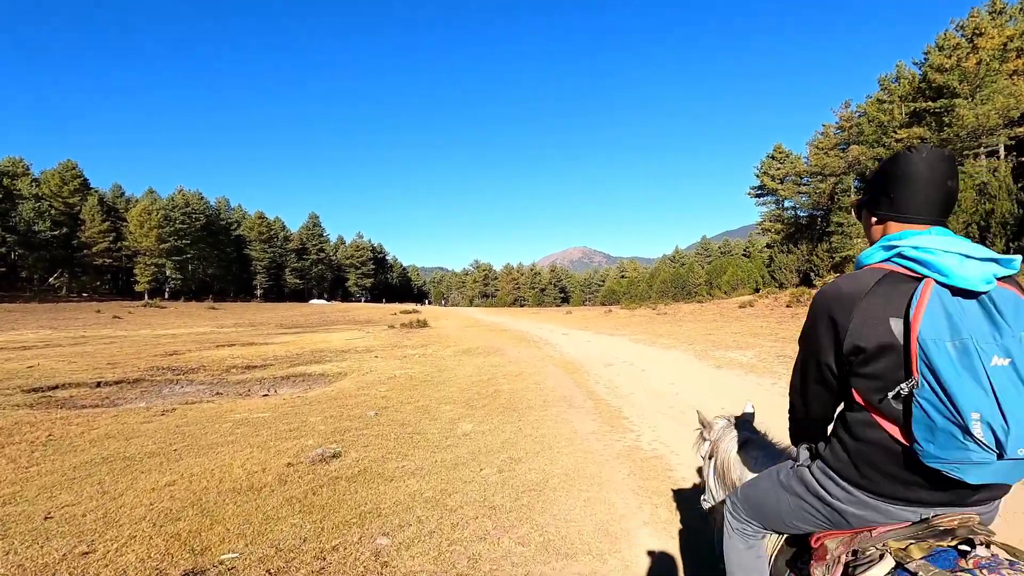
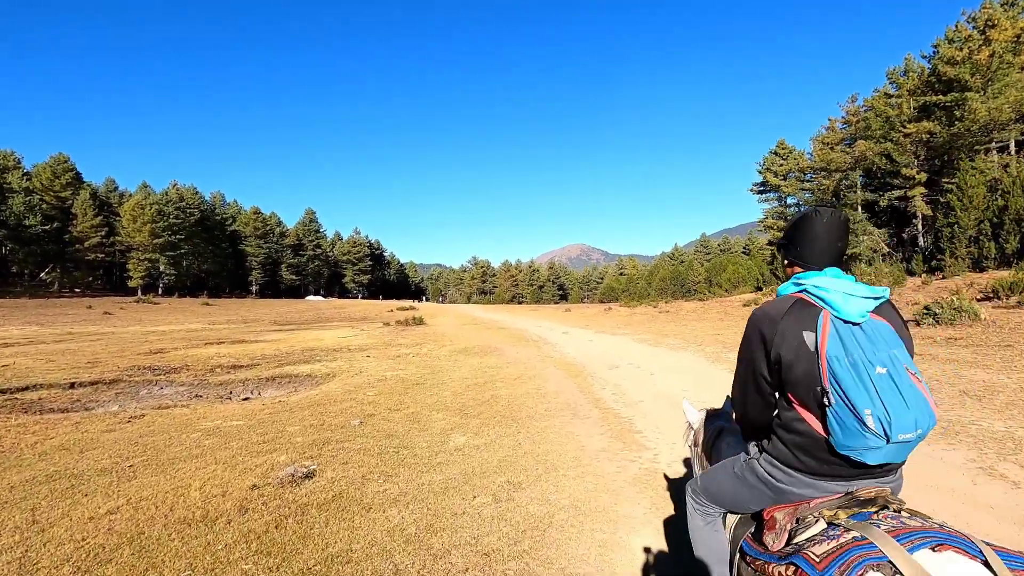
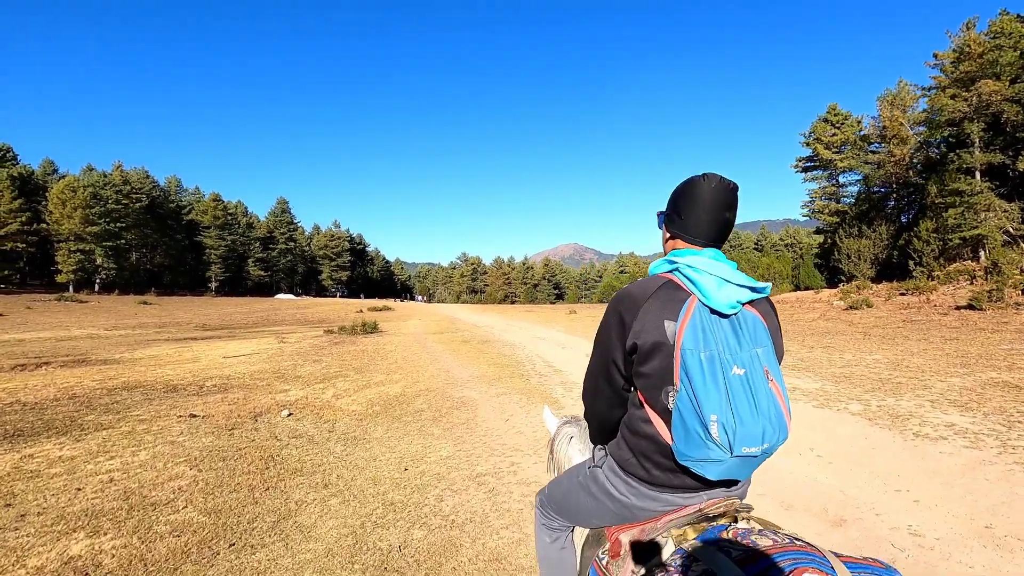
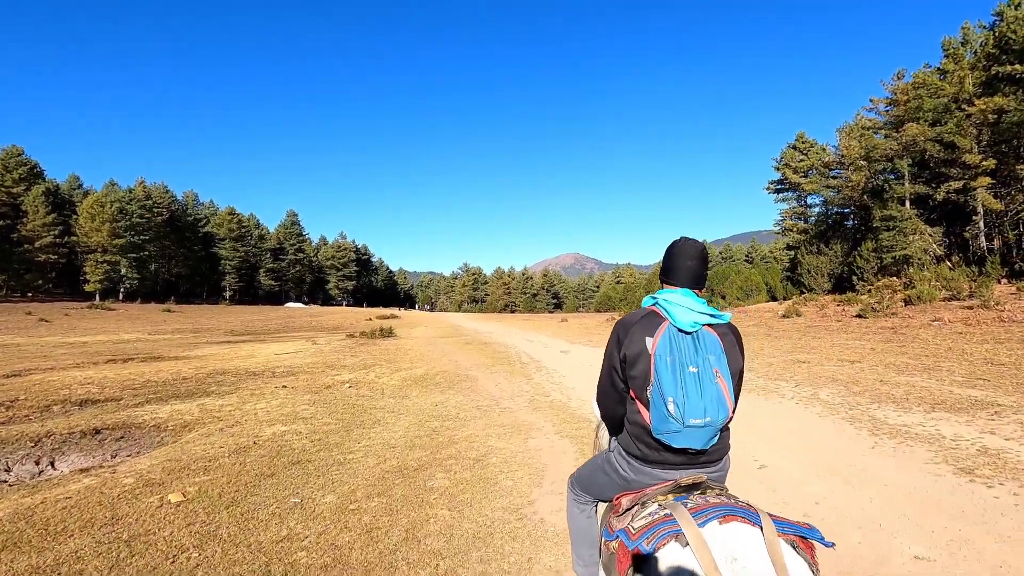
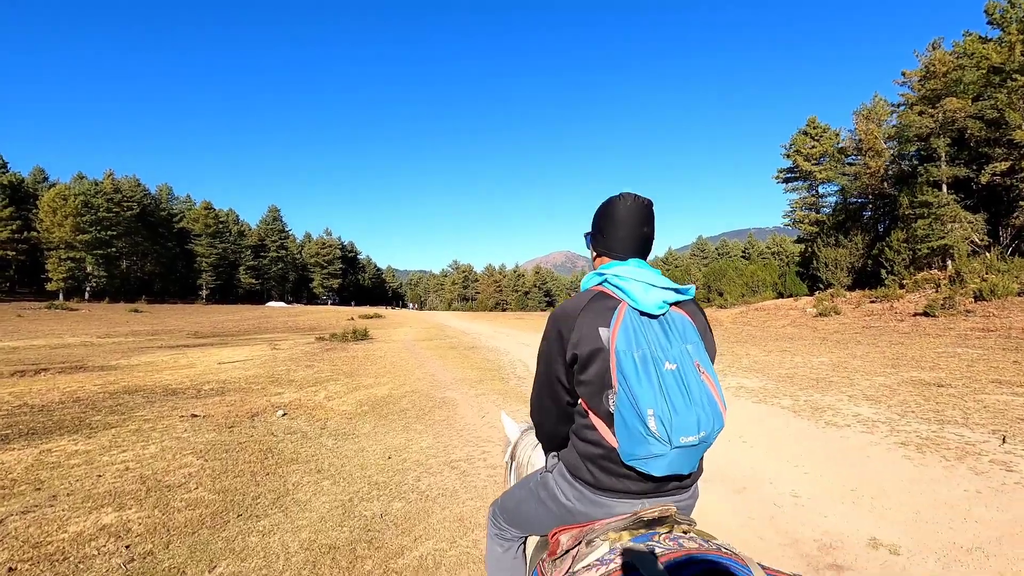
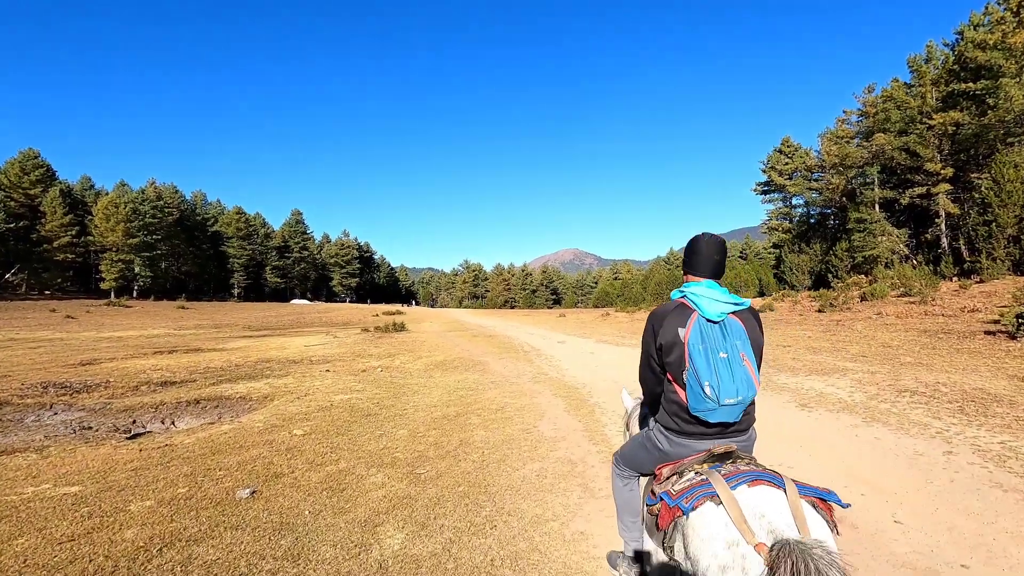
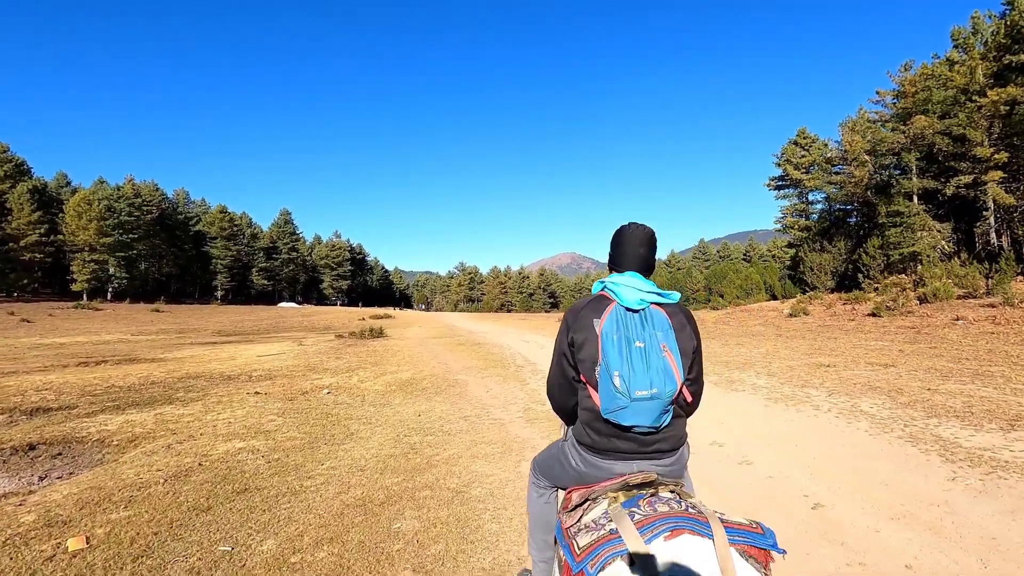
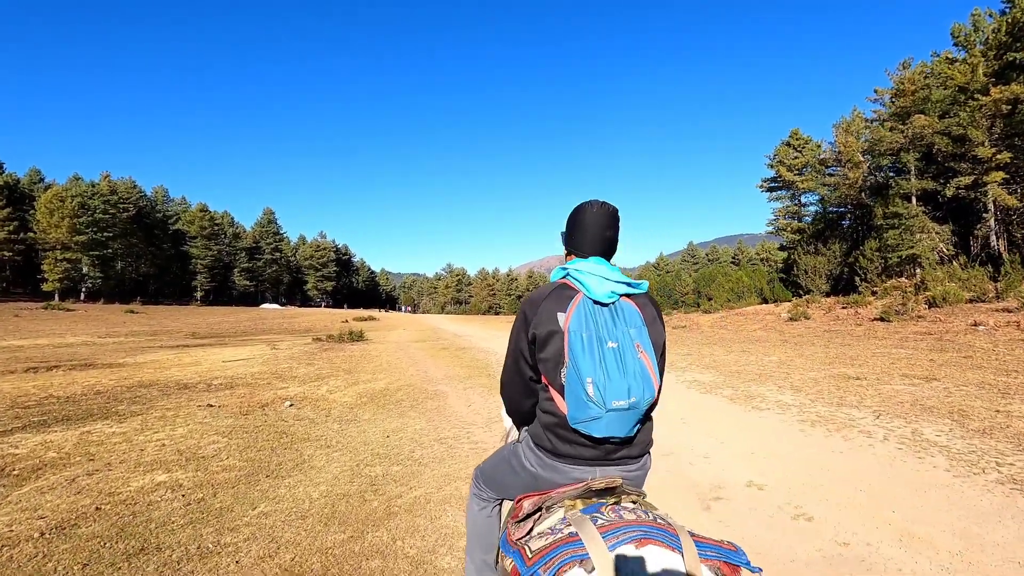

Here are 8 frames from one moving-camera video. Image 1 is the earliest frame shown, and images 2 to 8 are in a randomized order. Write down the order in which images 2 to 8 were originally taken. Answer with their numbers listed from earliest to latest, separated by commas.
2, 6, 4, 7, 8, 5, 3
